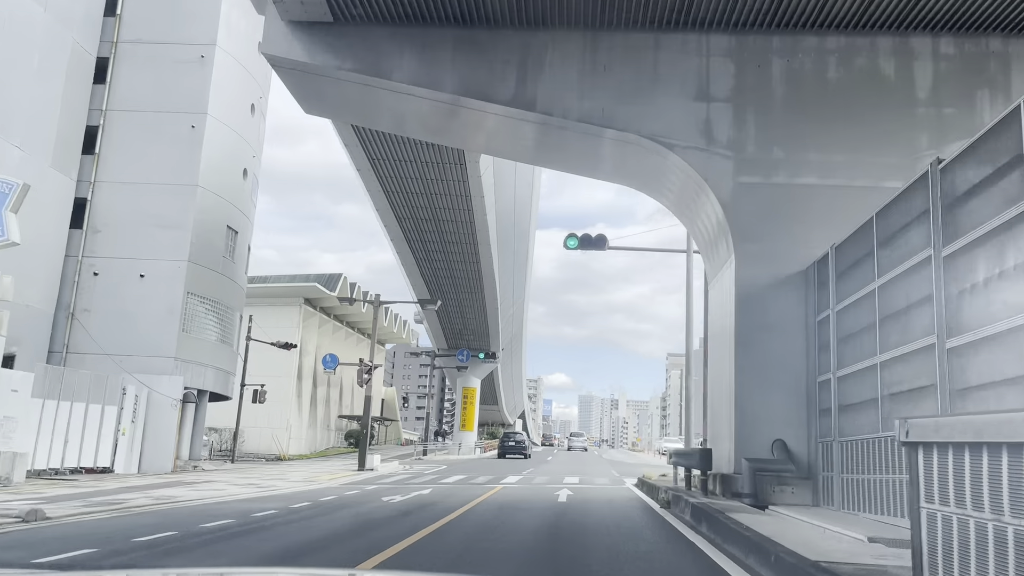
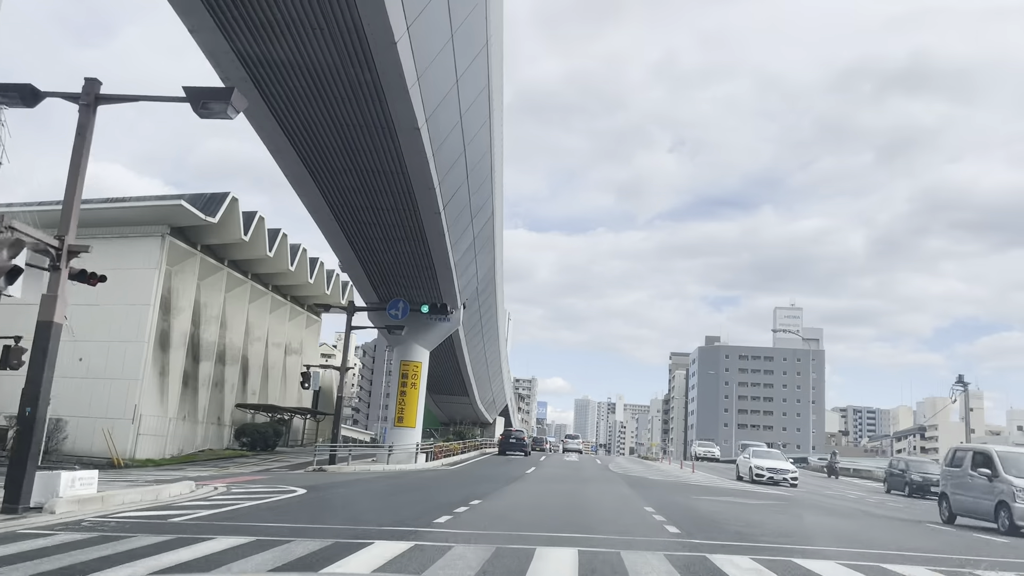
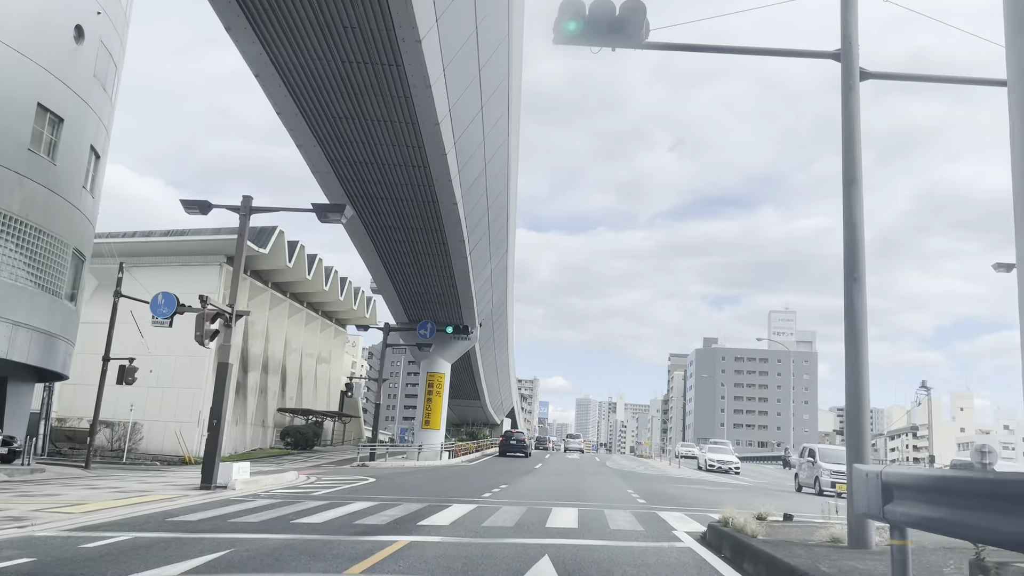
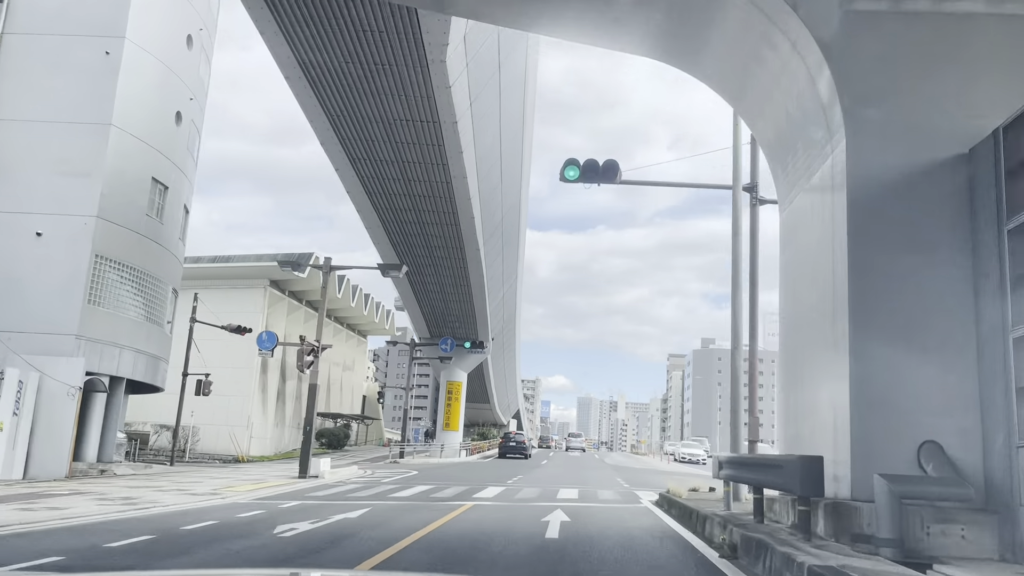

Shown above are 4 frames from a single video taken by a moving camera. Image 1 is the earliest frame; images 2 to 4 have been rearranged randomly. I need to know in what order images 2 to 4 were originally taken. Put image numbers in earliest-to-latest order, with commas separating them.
4, 3, 2
